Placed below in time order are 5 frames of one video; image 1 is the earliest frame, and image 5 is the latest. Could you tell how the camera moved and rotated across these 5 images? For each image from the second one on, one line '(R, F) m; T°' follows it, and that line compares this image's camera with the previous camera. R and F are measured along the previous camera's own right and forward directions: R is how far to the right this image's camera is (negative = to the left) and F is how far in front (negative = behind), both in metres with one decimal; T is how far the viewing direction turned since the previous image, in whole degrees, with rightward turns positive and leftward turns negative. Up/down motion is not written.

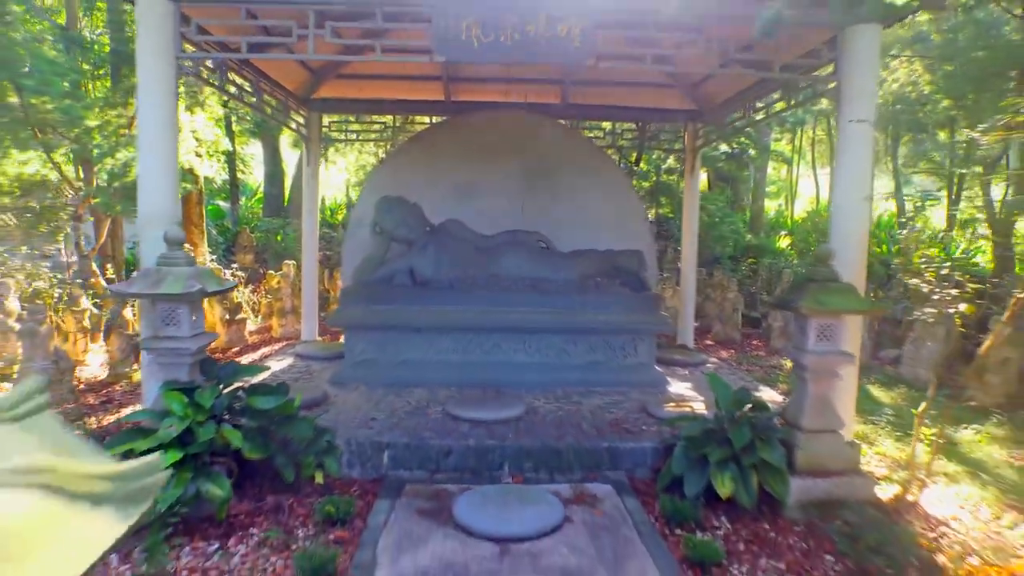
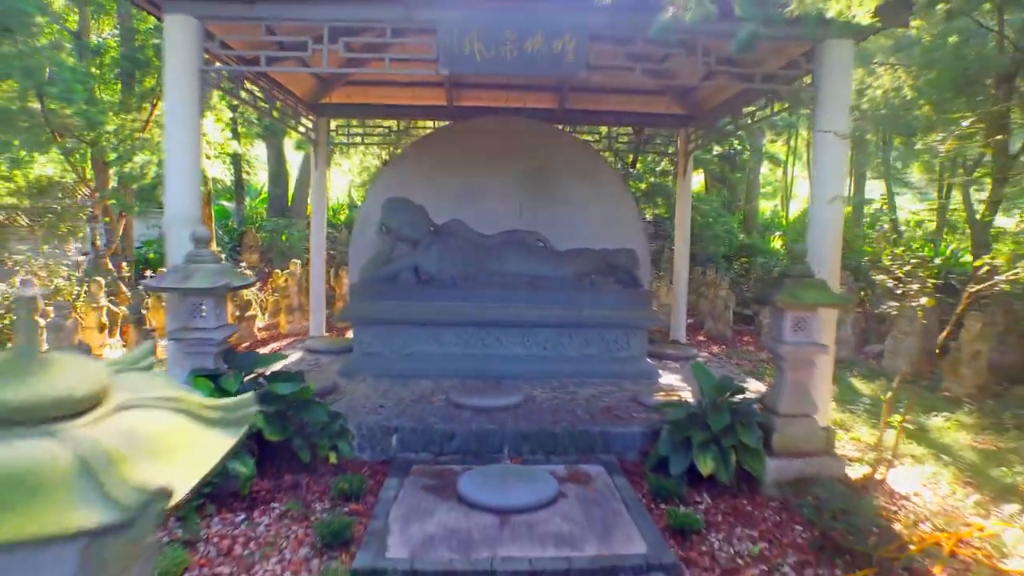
(0.0, -0.3) m; 0°
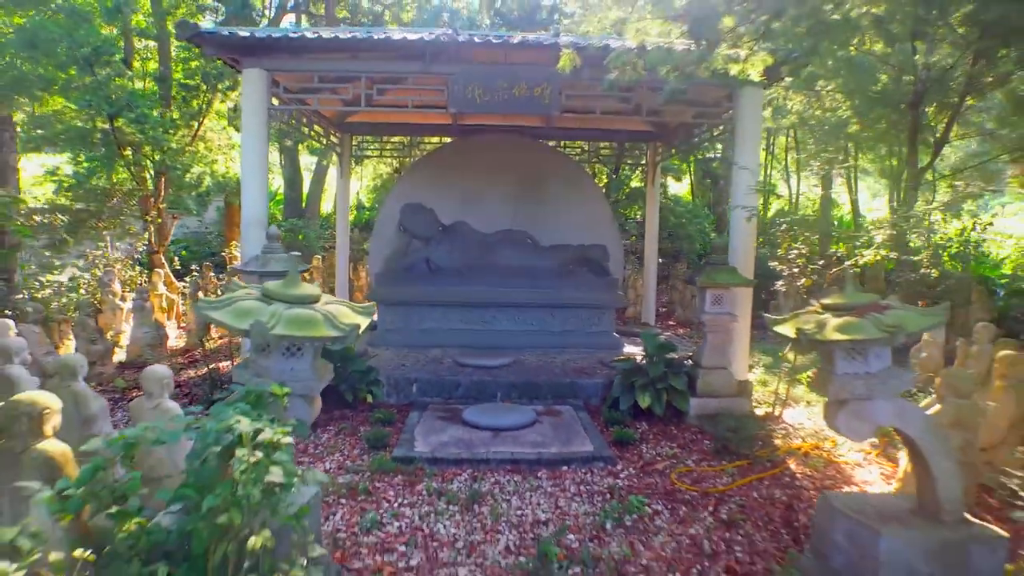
(+0.1, -1.2) m; 0°
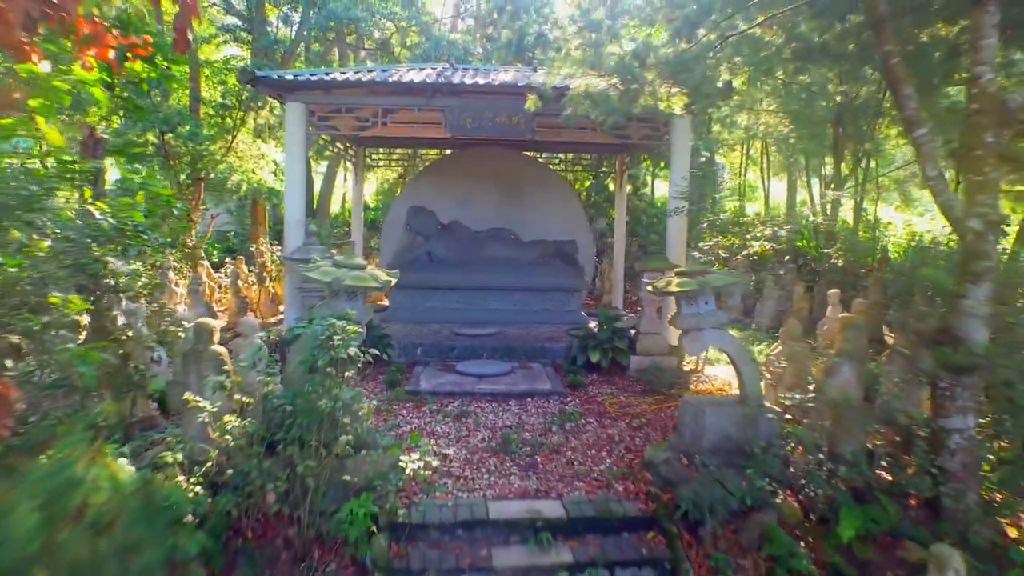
(+0.1, -1.4) m; 0°
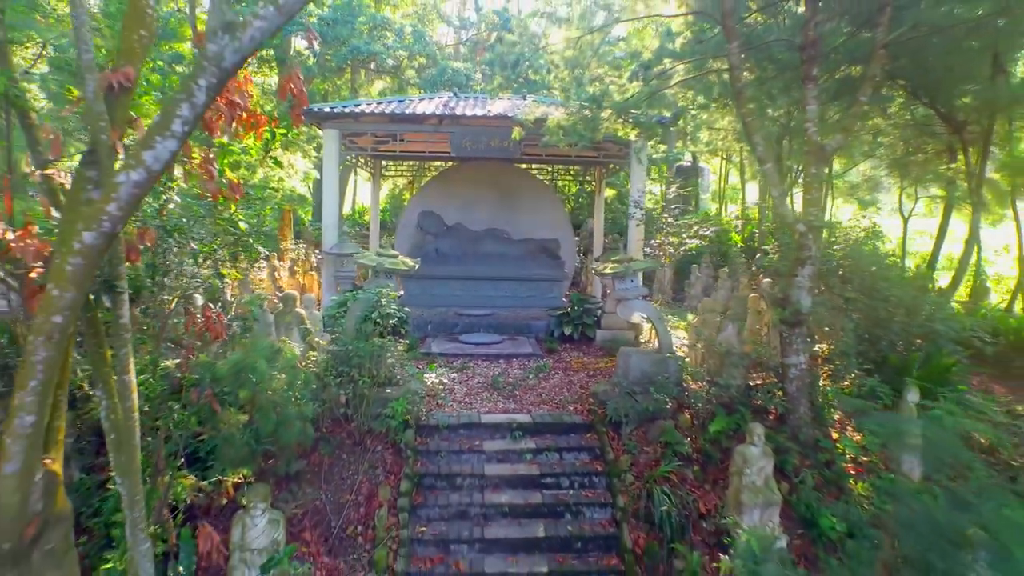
(+0.1, -1.6) m; 0°
